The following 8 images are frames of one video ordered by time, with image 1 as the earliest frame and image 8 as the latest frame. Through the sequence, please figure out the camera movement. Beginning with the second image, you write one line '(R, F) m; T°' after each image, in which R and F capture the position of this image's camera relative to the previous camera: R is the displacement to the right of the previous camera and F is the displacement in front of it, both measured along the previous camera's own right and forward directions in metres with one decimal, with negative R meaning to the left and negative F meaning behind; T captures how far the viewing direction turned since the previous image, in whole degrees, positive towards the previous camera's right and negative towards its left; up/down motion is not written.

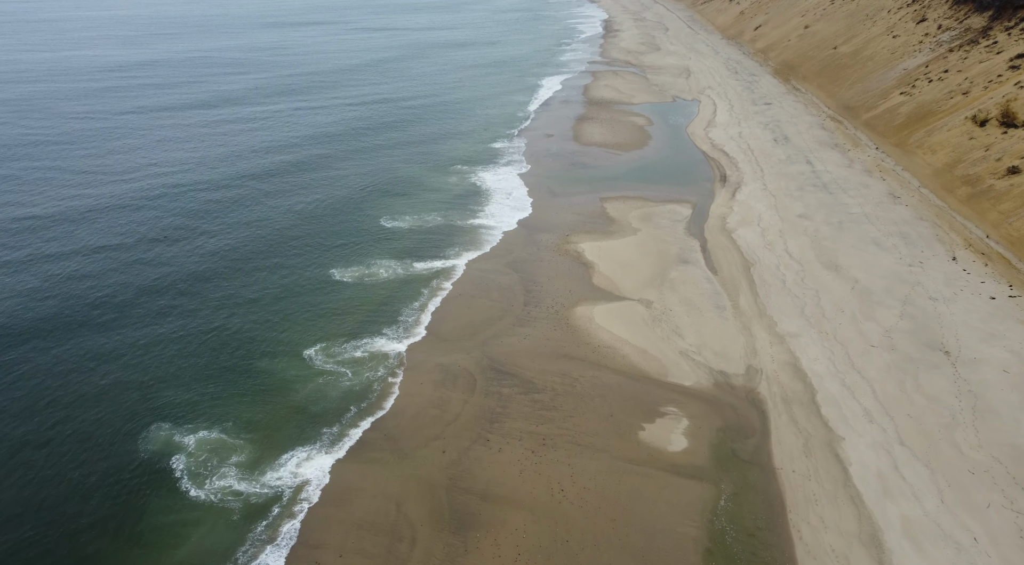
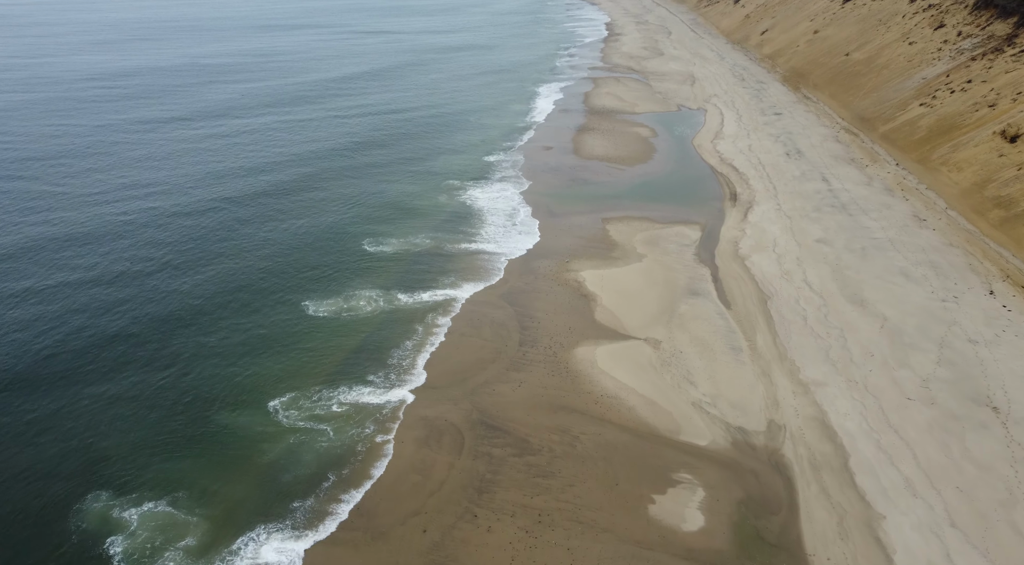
(+0.3, +3.3) m; 0°
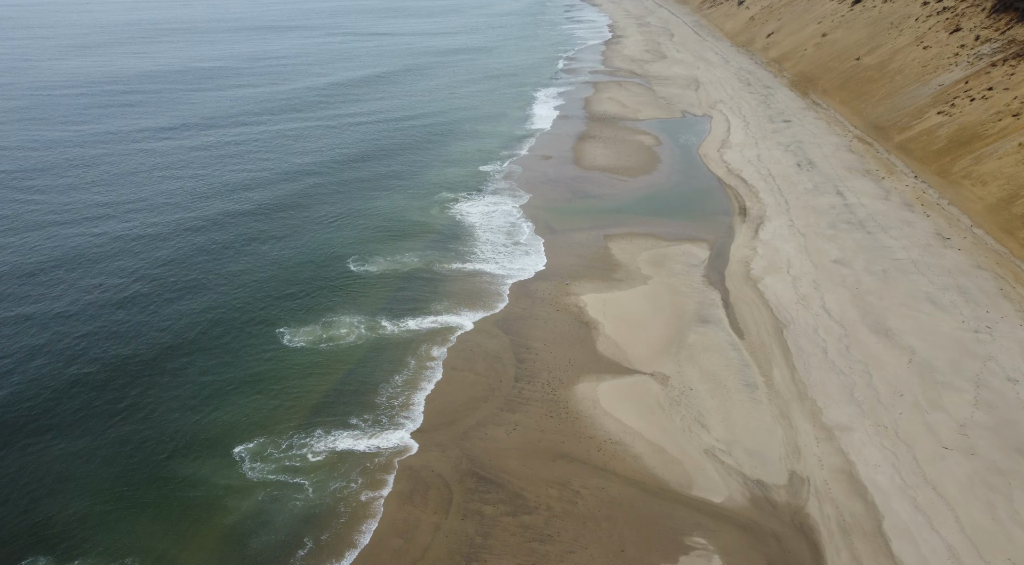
(+0.2, +2.7) m; 0°
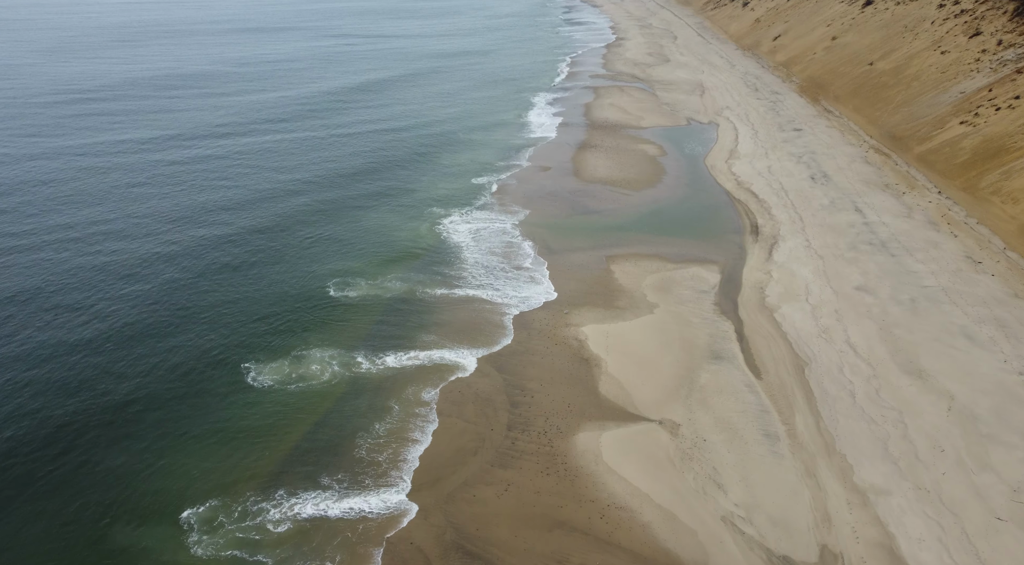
(+0.3, +3.1) m; 0°
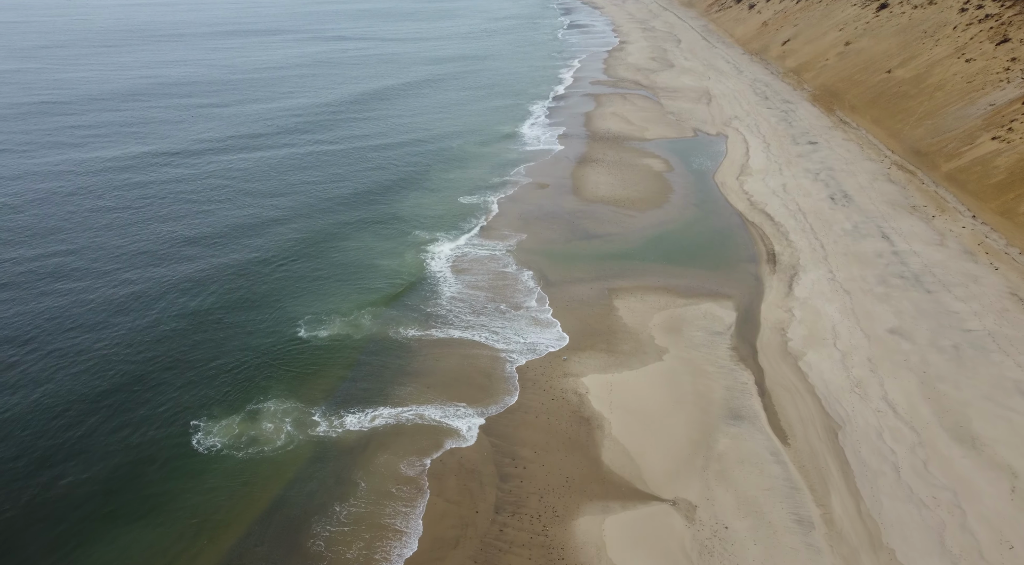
(+0.4, +3.9) m; 0°
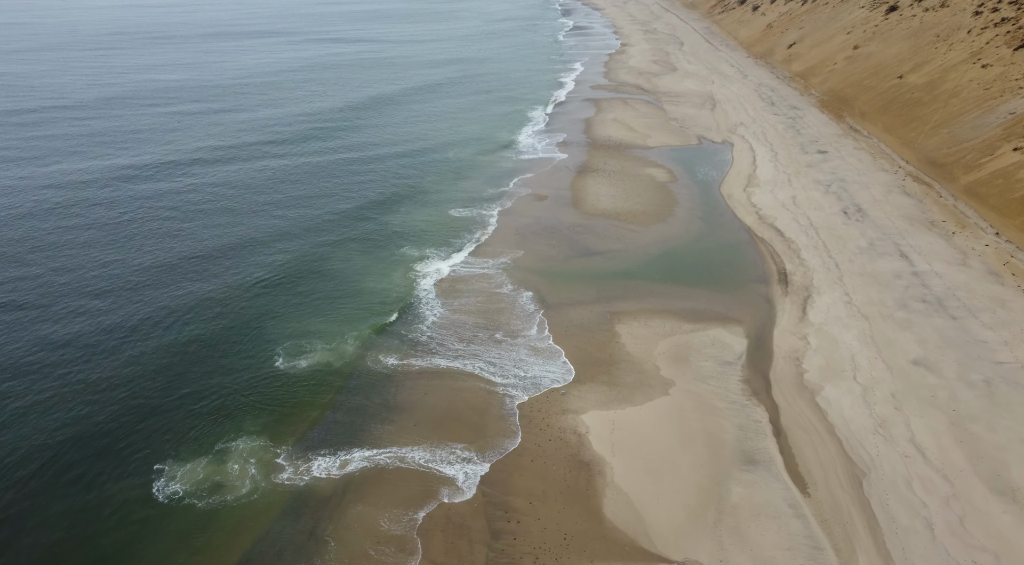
(+0.2, +2.3) m; 0°
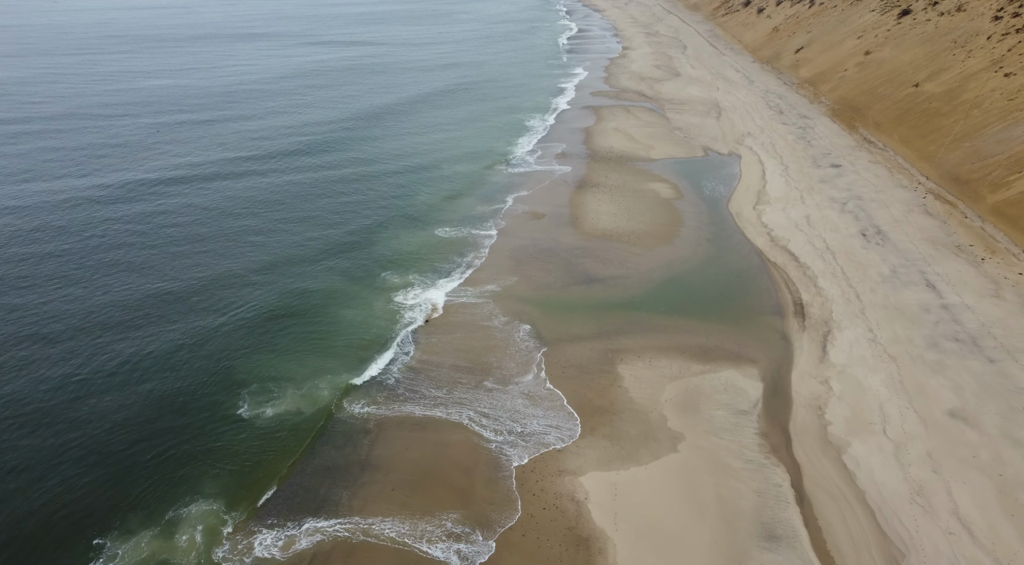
(+0.3, +3.0) m; 0°
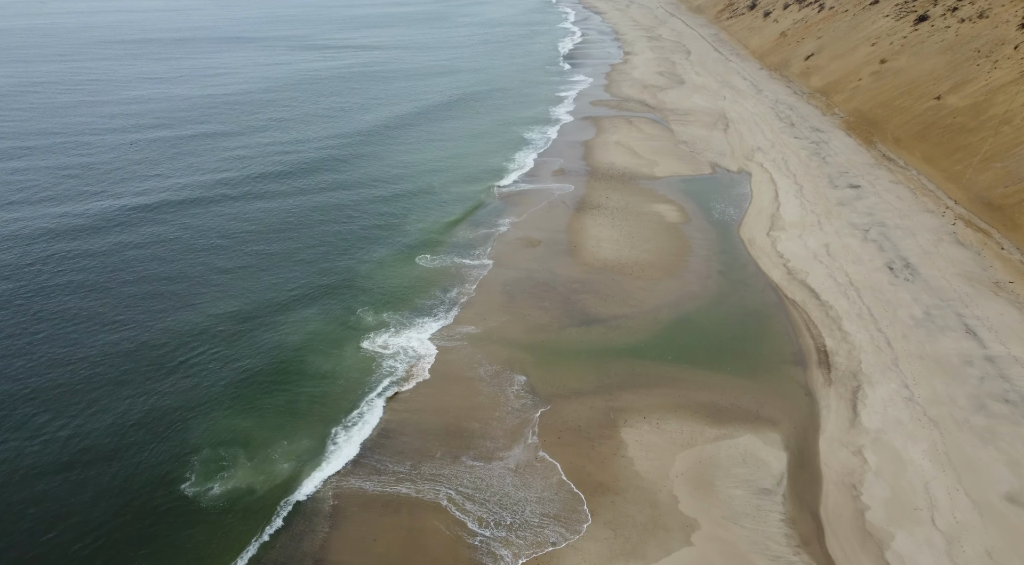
(+0.4, +3.7) m; 0°
